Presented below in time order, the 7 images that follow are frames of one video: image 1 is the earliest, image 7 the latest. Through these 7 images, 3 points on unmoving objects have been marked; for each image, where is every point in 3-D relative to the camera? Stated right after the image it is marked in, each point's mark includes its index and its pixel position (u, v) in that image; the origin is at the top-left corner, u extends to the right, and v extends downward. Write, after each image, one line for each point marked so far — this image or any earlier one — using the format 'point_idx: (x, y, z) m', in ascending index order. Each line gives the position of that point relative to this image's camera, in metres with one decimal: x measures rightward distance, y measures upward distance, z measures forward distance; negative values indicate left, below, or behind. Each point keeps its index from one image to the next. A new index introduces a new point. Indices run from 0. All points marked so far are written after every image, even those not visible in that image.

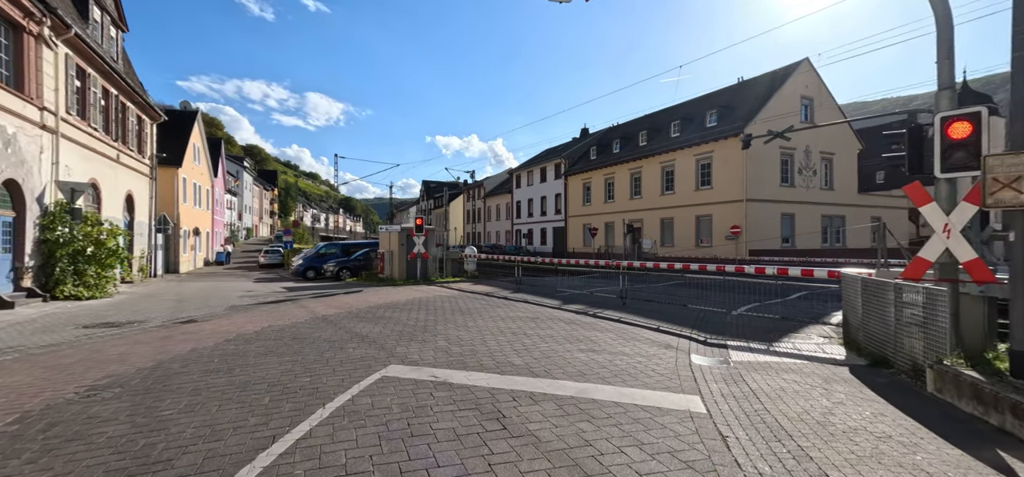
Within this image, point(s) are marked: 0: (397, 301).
0: (-3.4, -1.8, +11.7) m
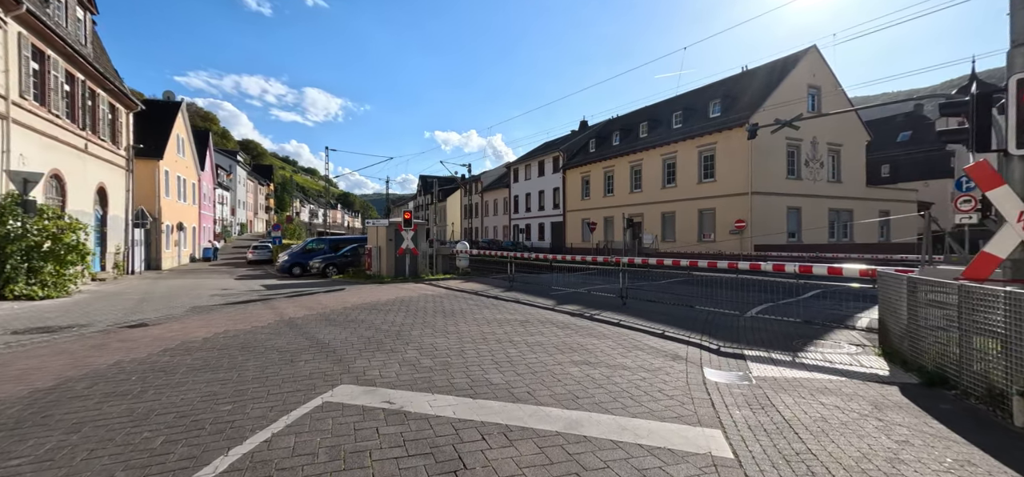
0: (-3.7, -1.7, +10.7) m
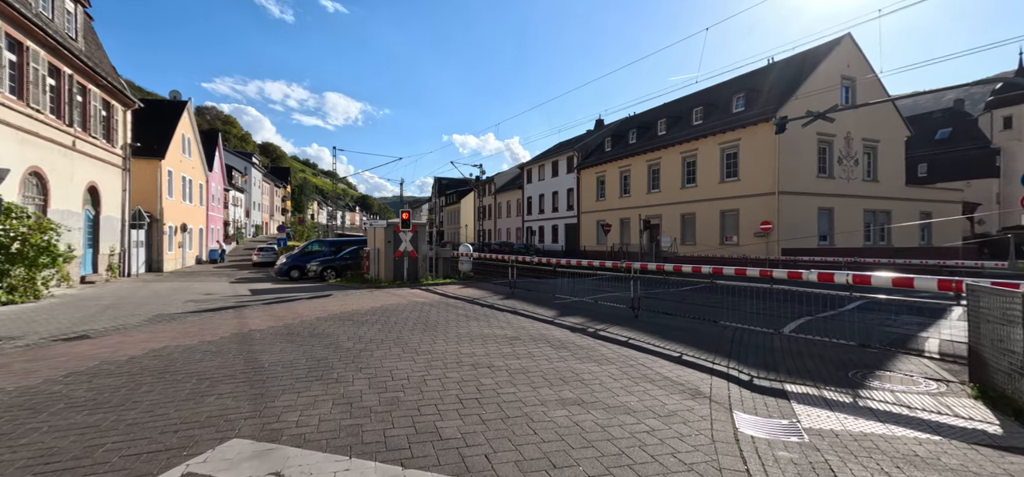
0: (-3.8, -1.7, +9.6) m
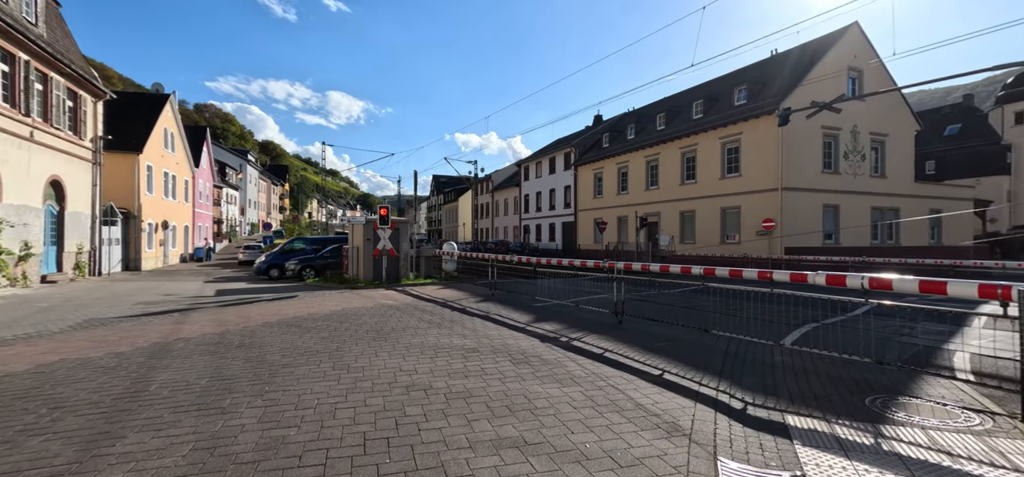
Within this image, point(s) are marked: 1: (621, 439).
0: (-4.4, -1.7, +8.7) m
1: (+0.9, -1.7, +3.4) m
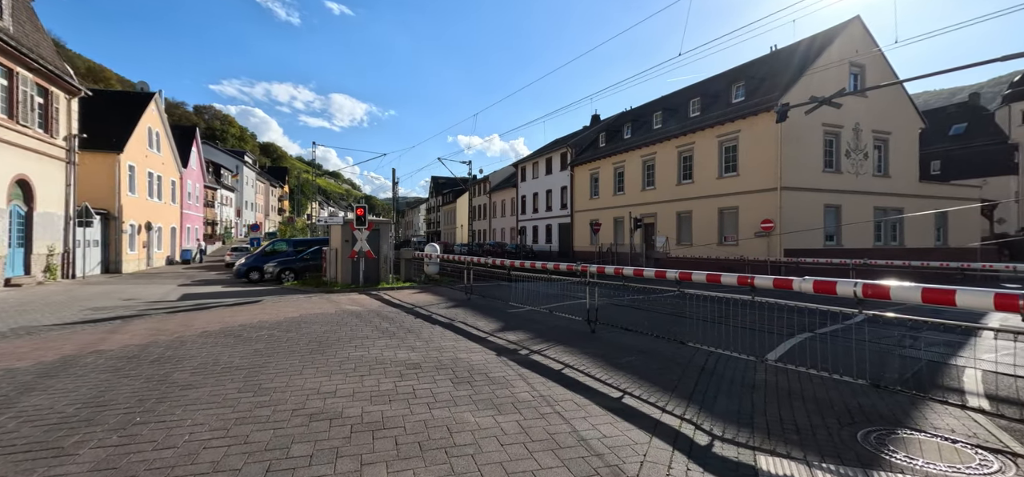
0: (-5.1, -1.7, +8.1) m
1: (+0.2, -1.7, +2.7) m
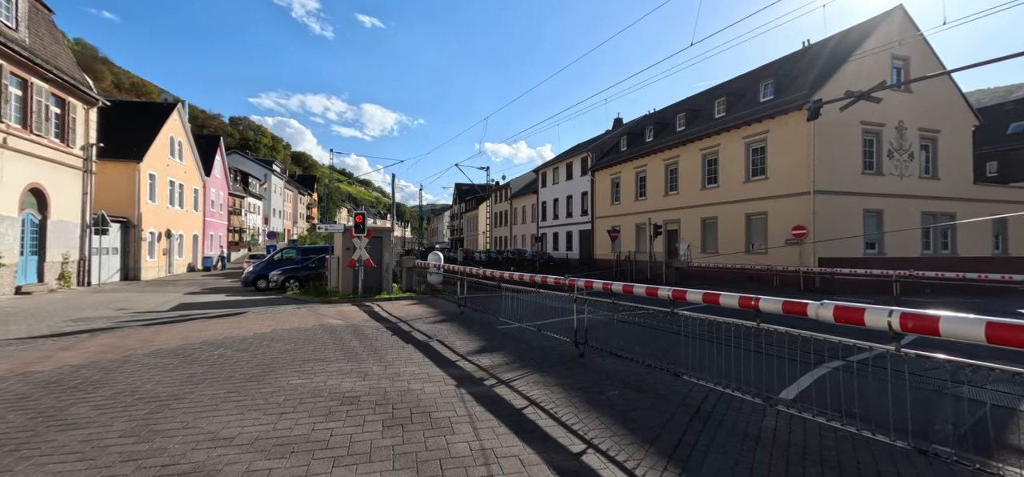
0: (-5.4, -1.9, +7.6) m
1: (-0.5, -1.8, +1.9) m
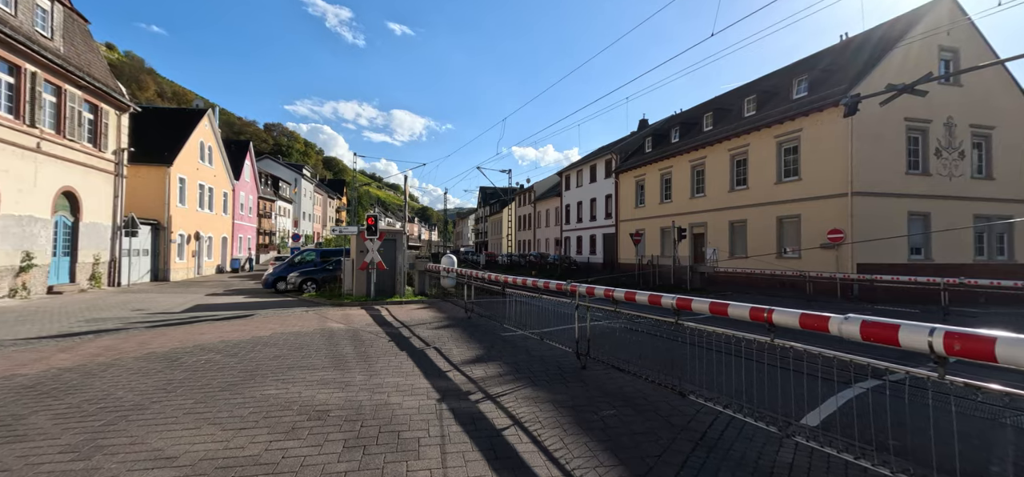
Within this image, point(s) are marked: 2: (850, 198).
0: (-5.4, -1.9, +7.5) m
1: (-0.8, -1.8, +1.5) m
2: (+16.5, +1.9, +19.2) m
